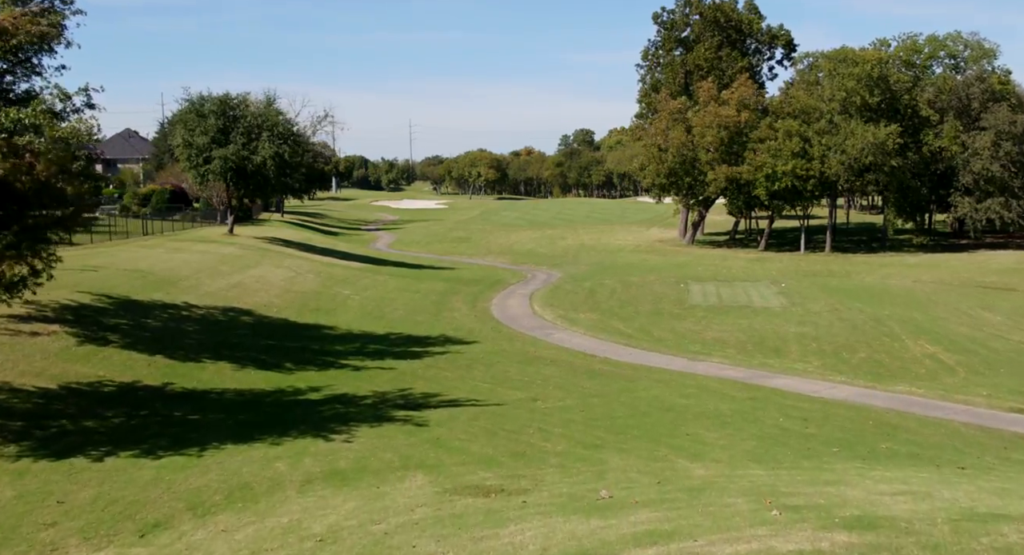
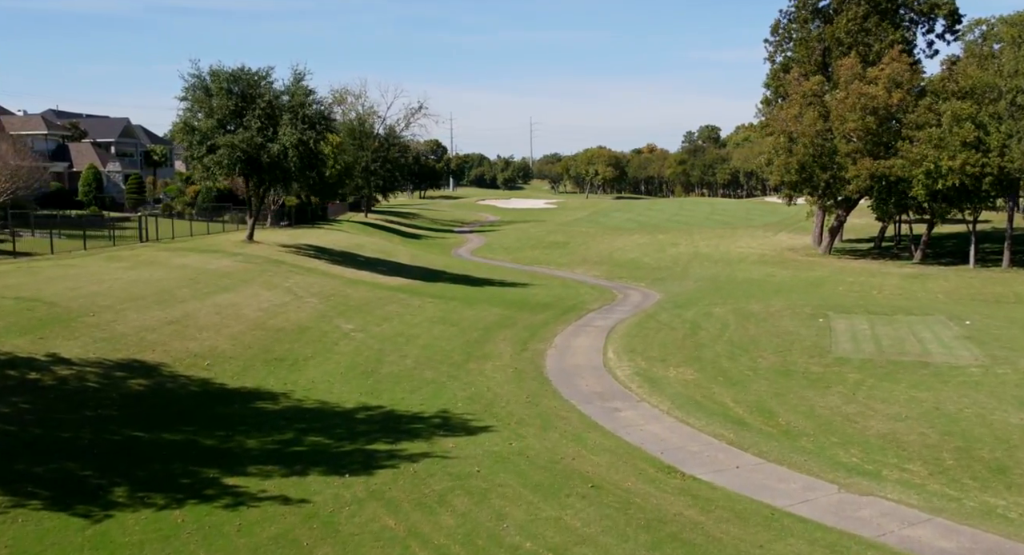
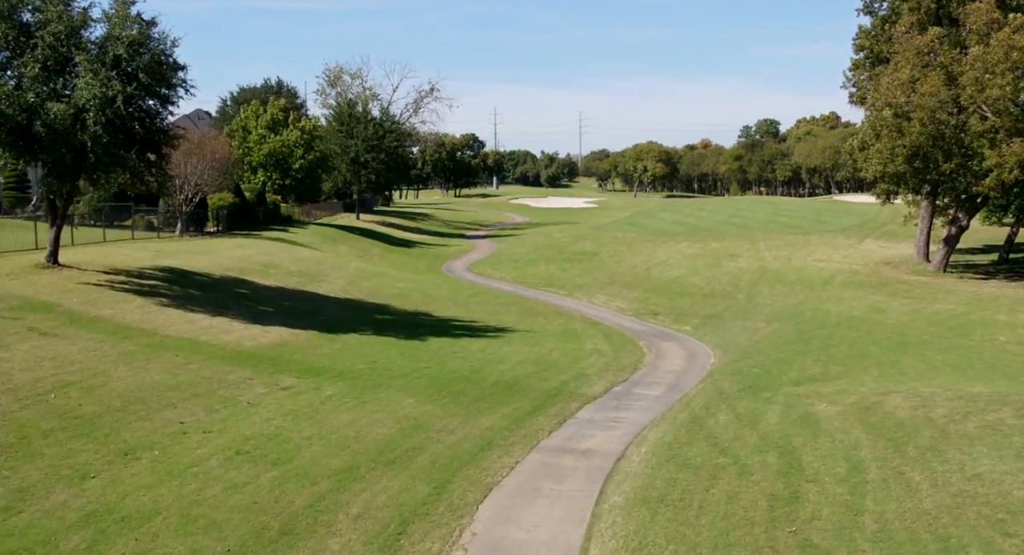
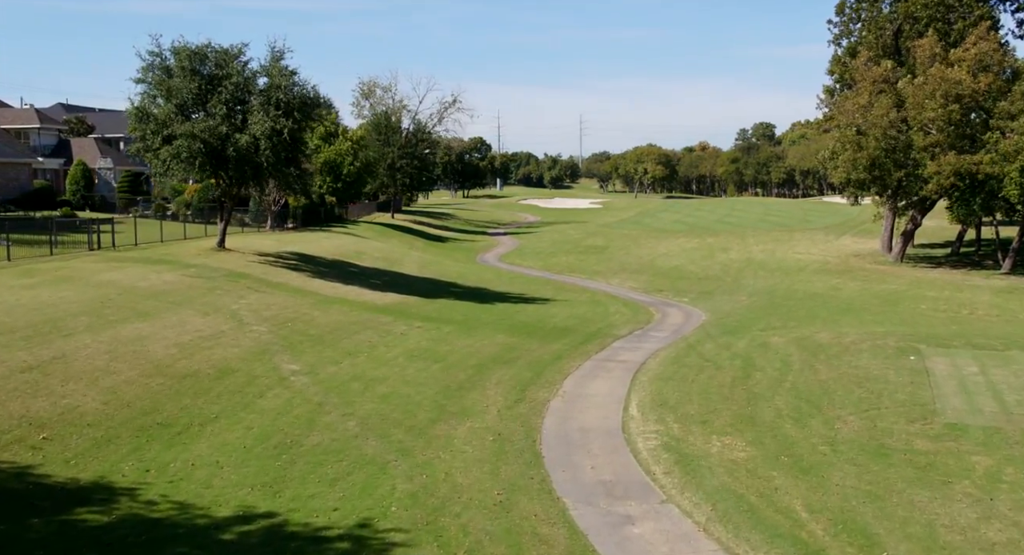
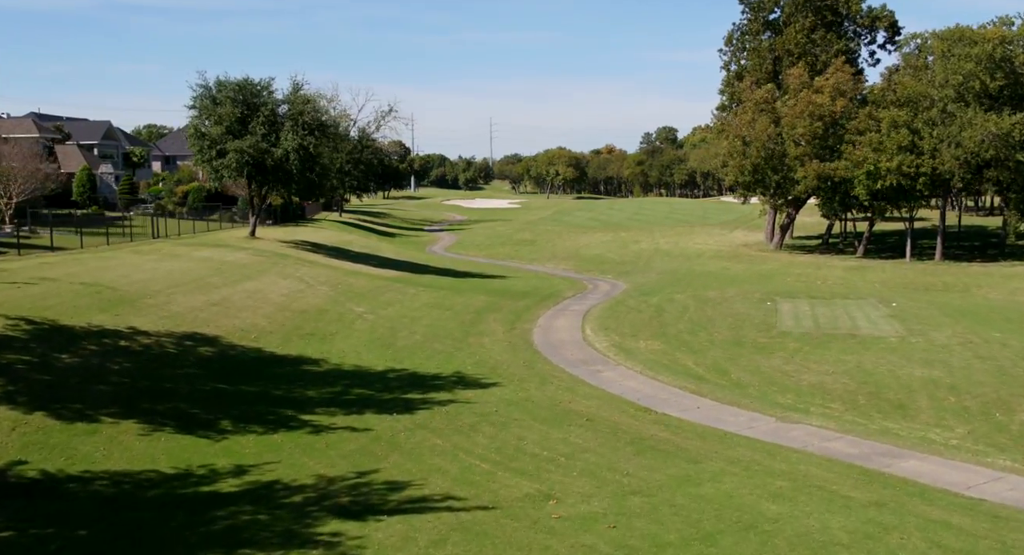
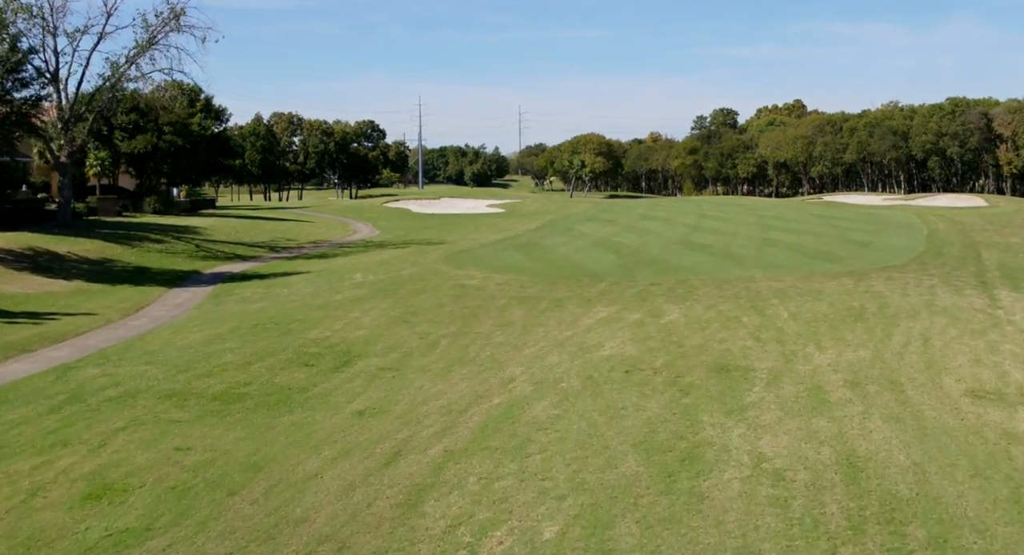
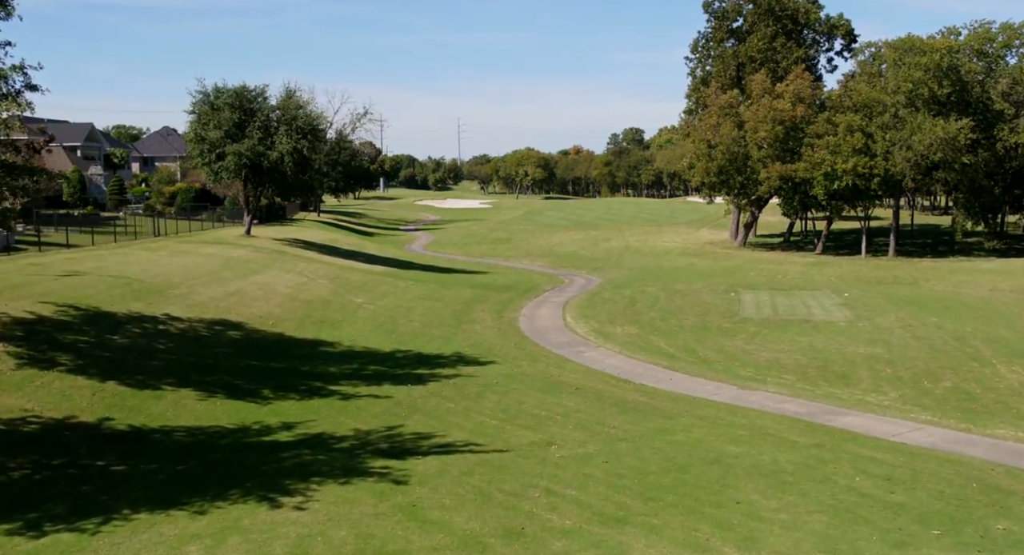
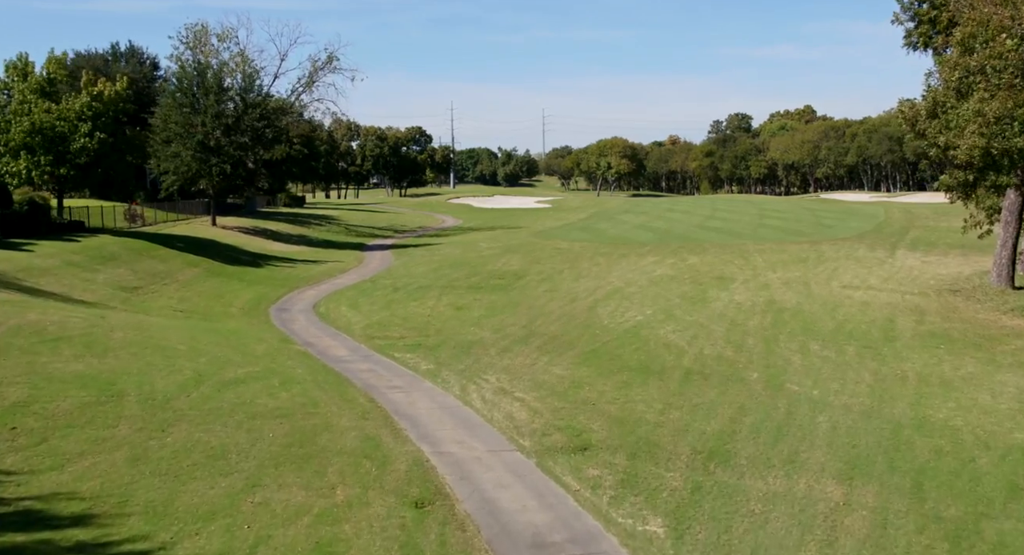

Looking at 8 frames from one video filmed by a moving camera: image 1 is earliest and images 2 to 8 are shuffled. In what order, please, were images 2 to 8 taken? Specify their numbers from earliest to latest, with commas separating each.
7, 5, 2, 4, 3, 8, 6
